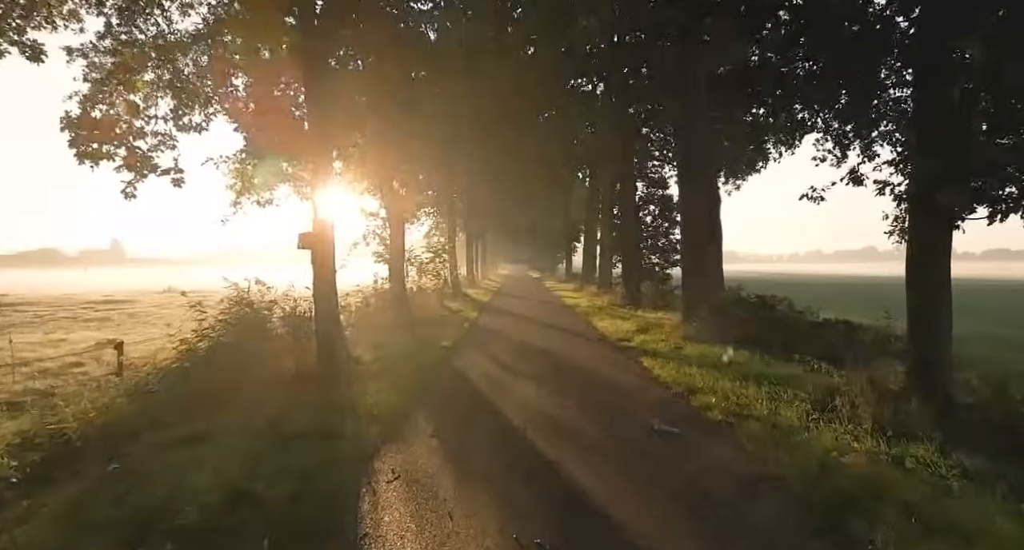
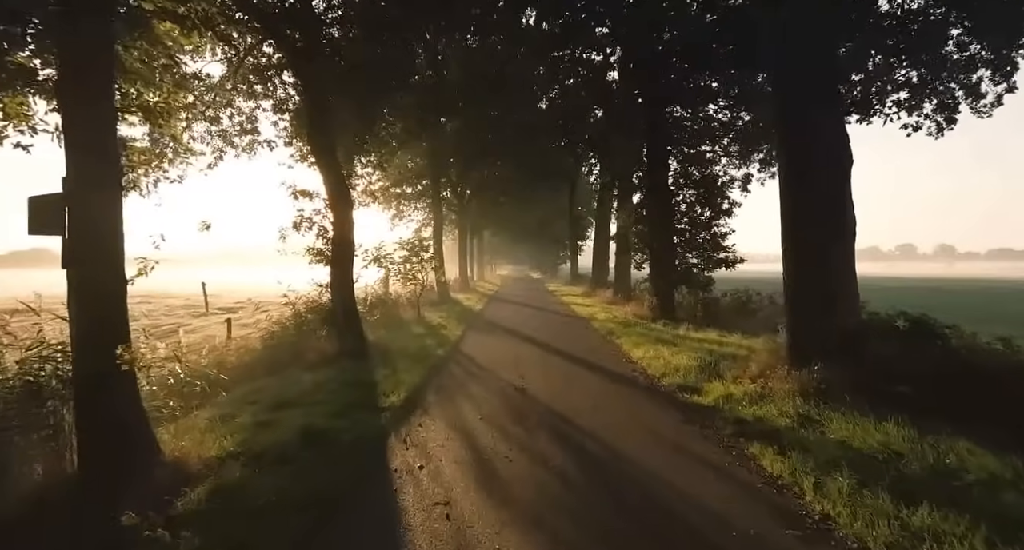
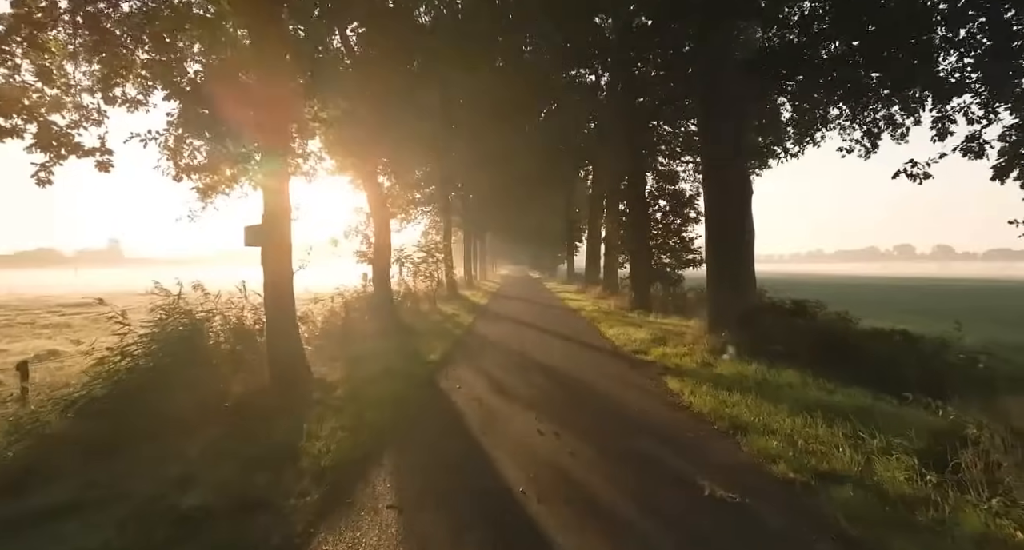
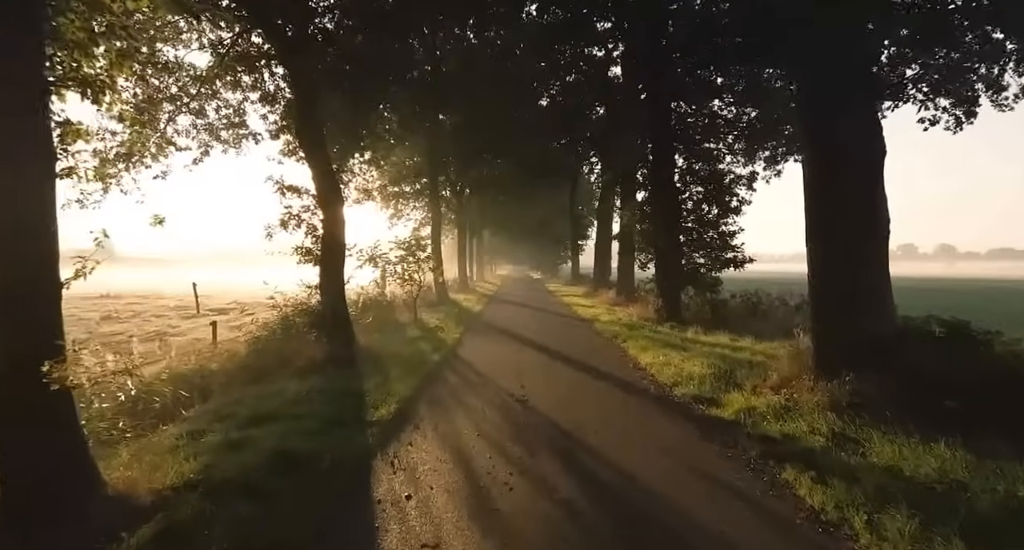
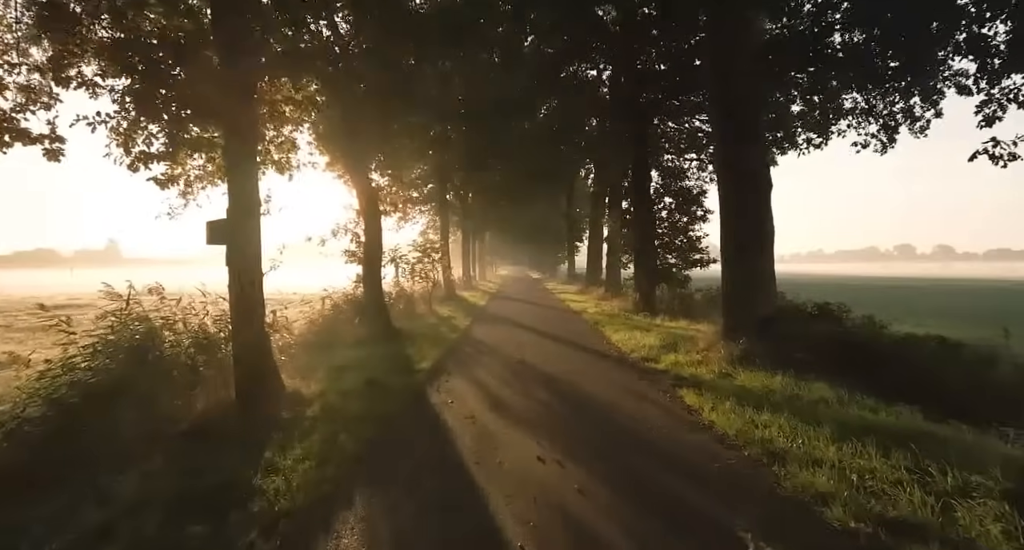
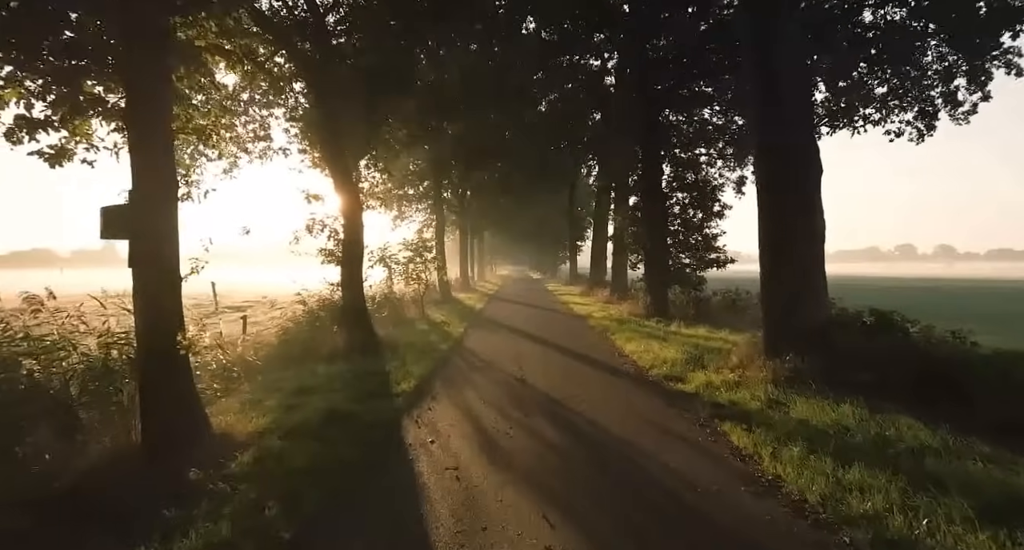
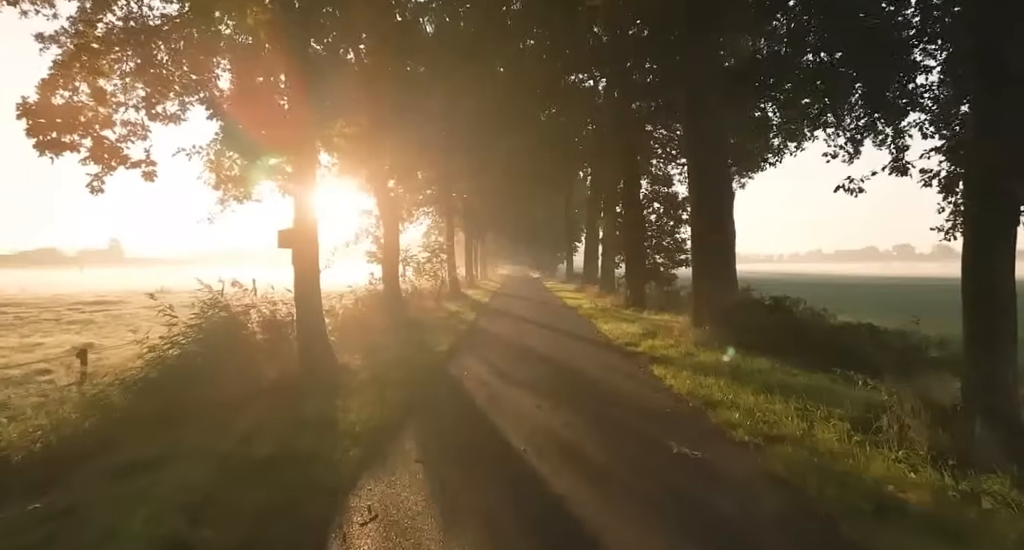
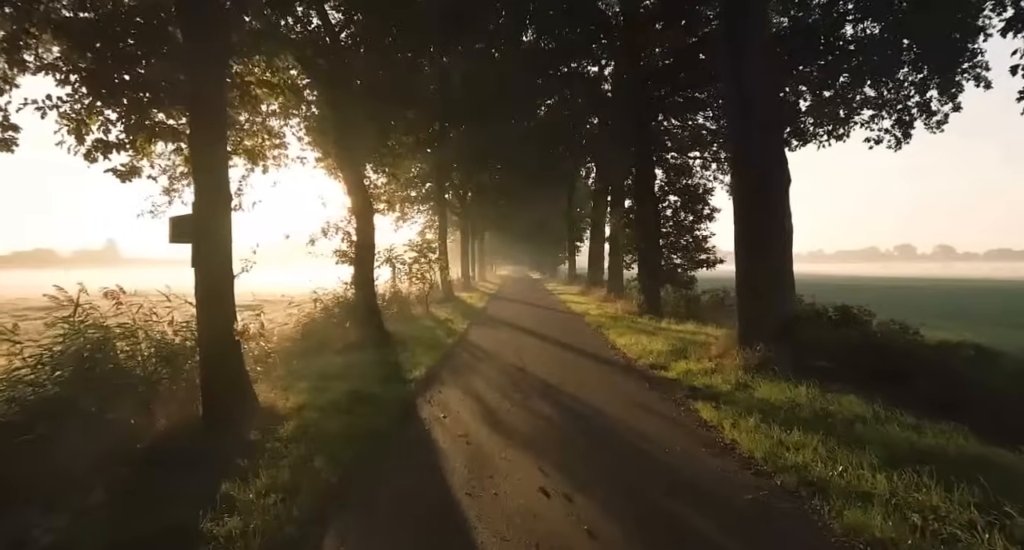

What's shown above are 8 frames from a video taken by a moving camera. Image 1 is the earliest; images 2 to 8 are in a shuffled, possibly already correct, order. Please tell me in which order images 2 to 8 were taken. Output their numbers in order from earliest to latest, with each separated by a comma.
7, 3, 5, 8, 6, 2, 4
